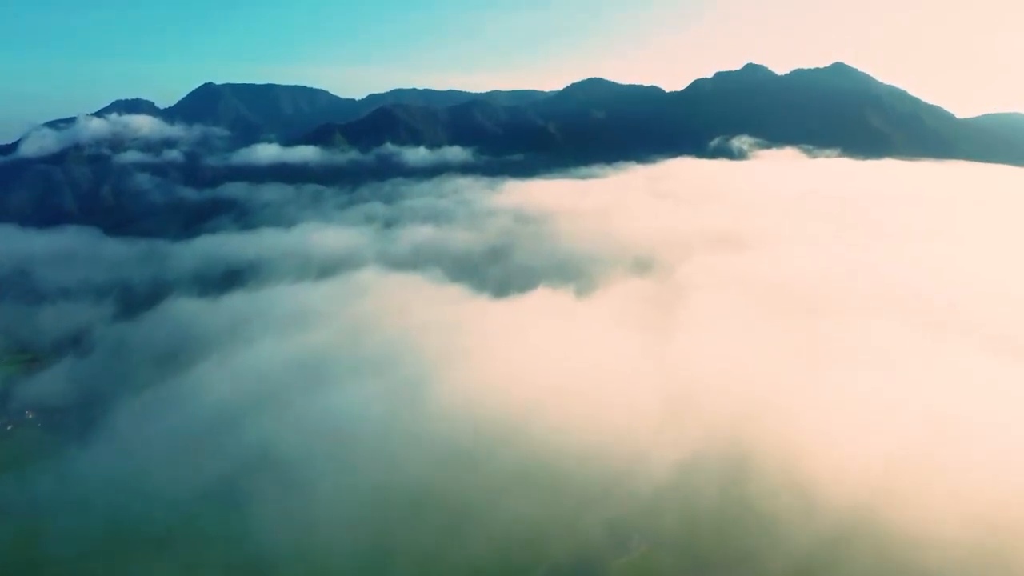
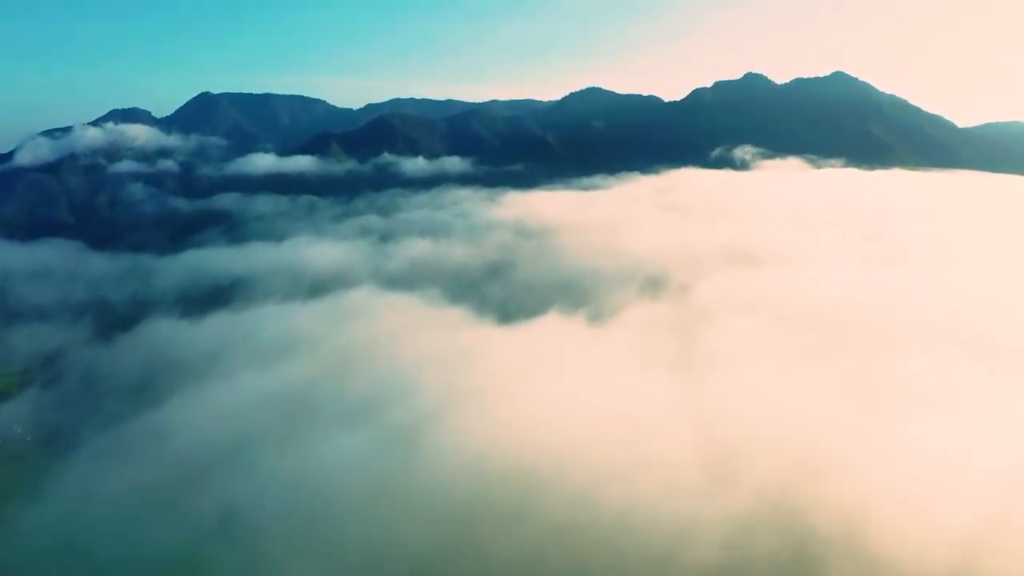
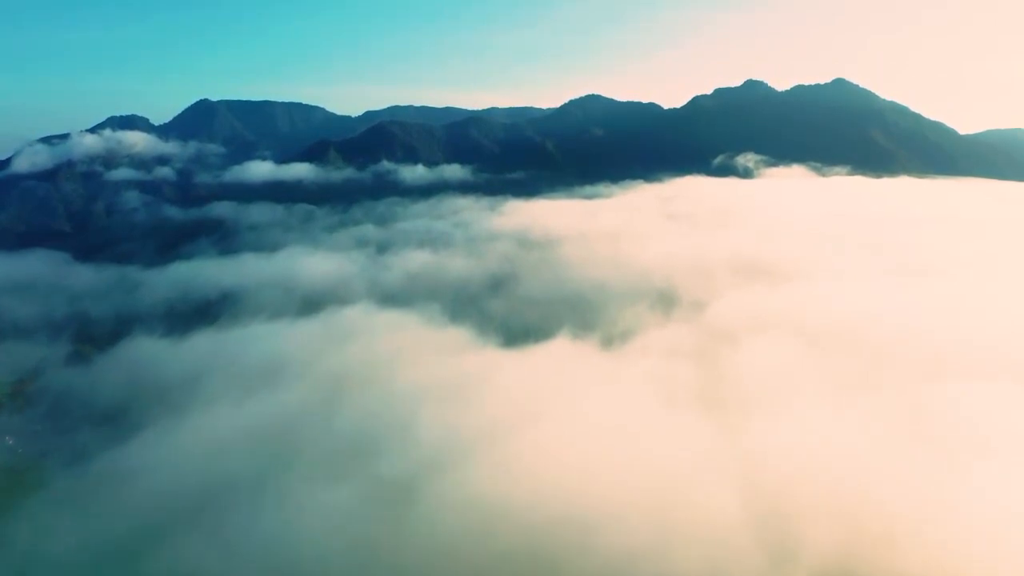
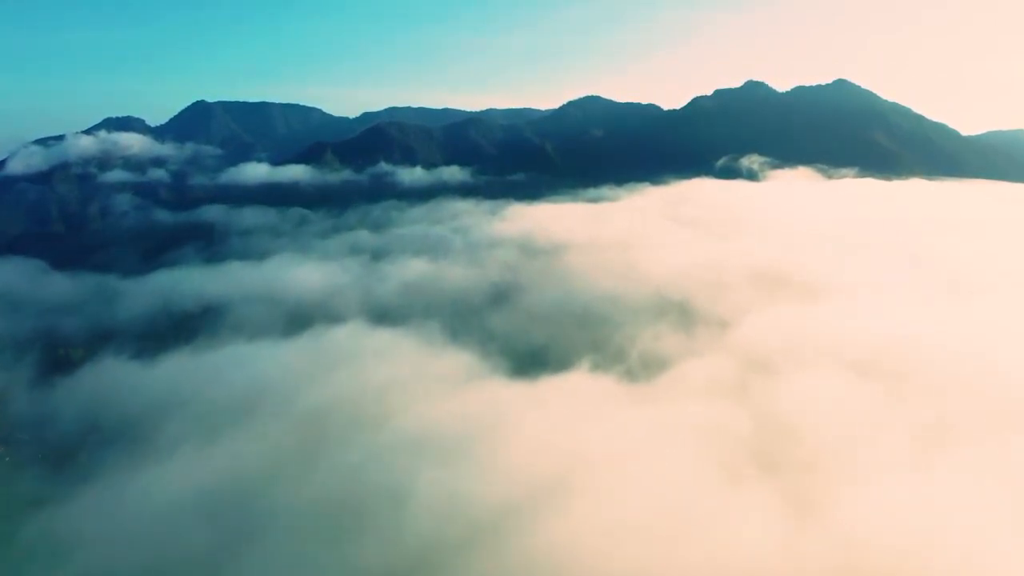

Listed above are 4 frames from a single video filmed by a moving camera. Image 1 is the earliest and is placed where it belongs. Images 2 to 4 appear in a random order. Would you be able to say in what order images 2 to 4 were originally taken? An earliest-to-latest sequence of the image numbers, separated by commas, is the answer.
2, 3, 4
